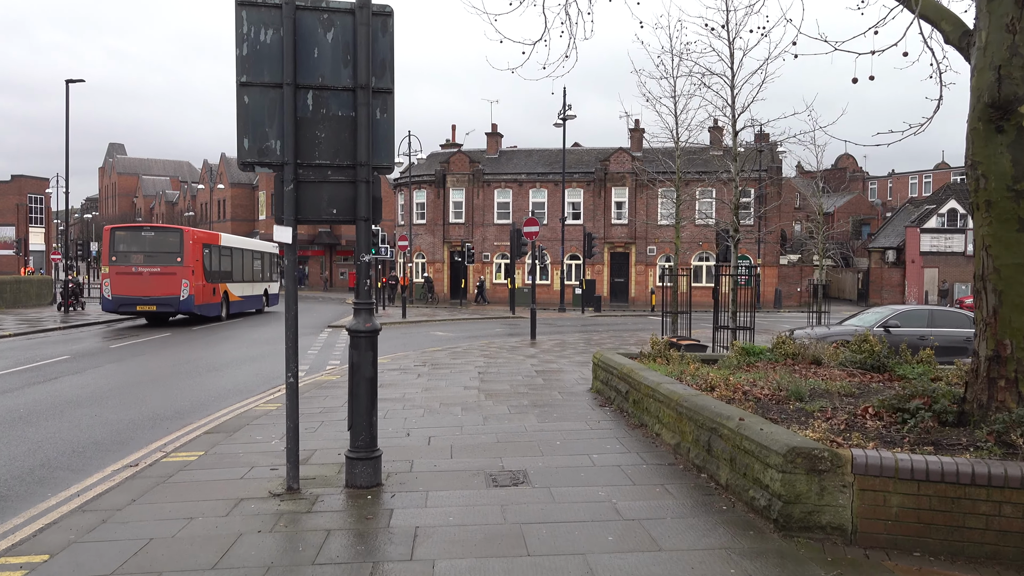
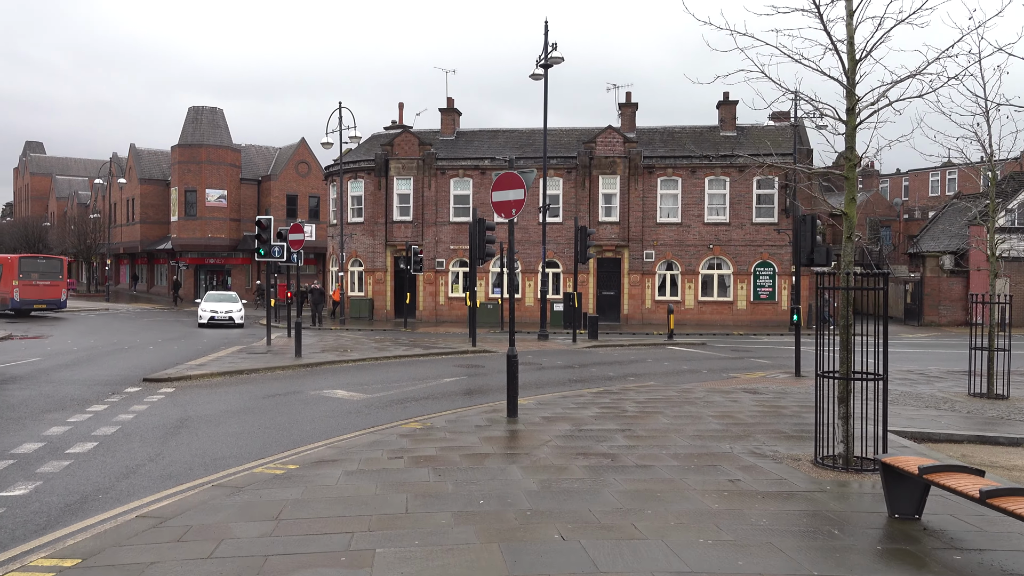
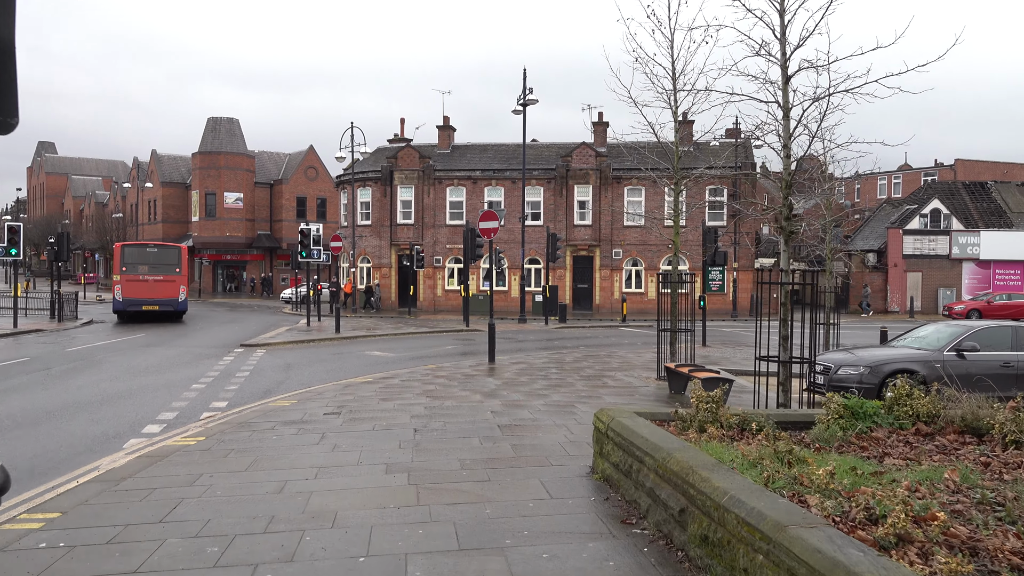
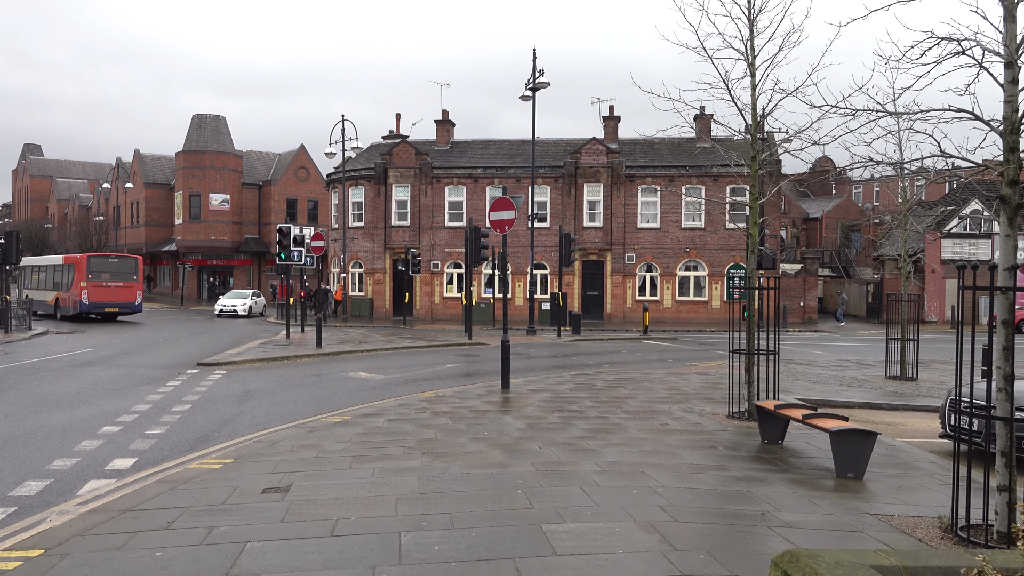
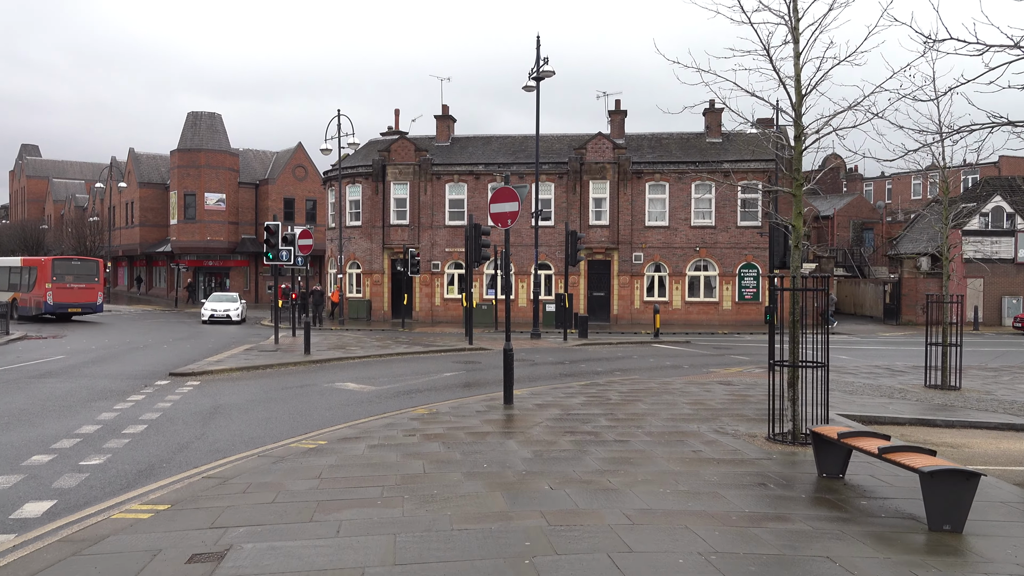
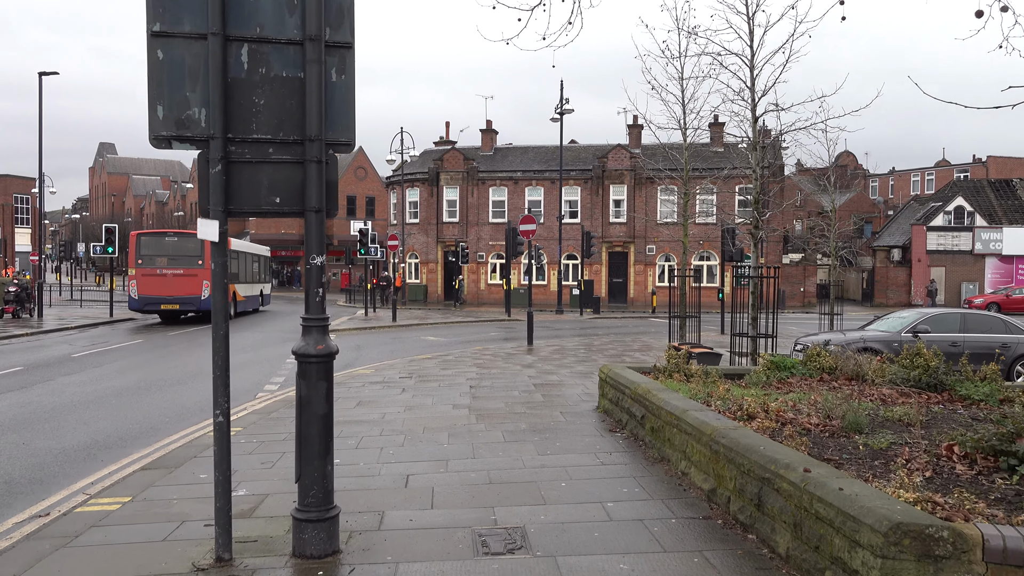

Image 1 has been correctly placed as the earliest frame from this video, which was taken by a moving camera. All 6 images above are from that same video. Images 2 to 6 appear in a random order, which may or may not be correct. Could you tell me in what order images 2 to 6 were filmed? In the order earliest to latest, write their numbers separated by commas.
6, 3, 4, 5, 2
